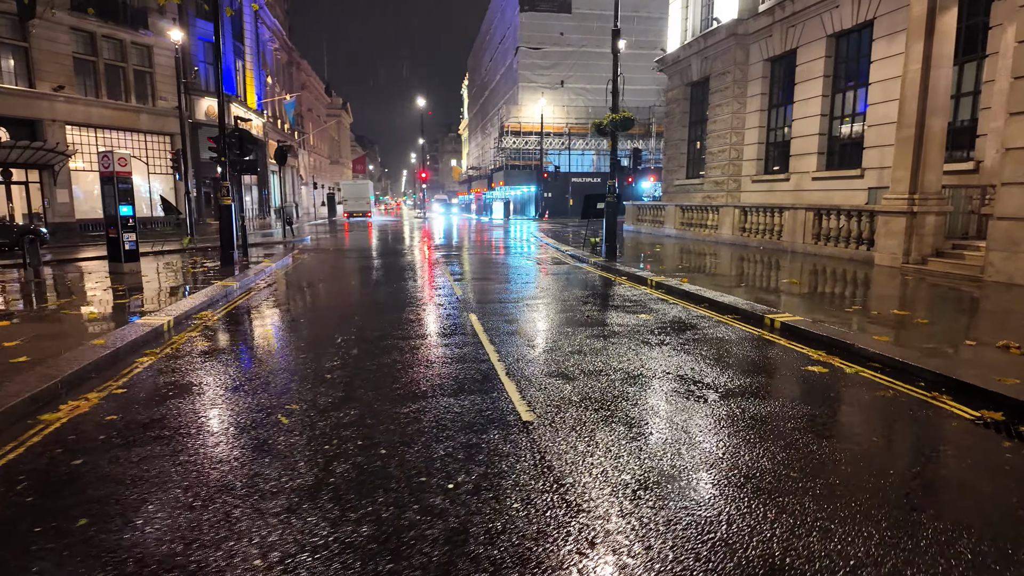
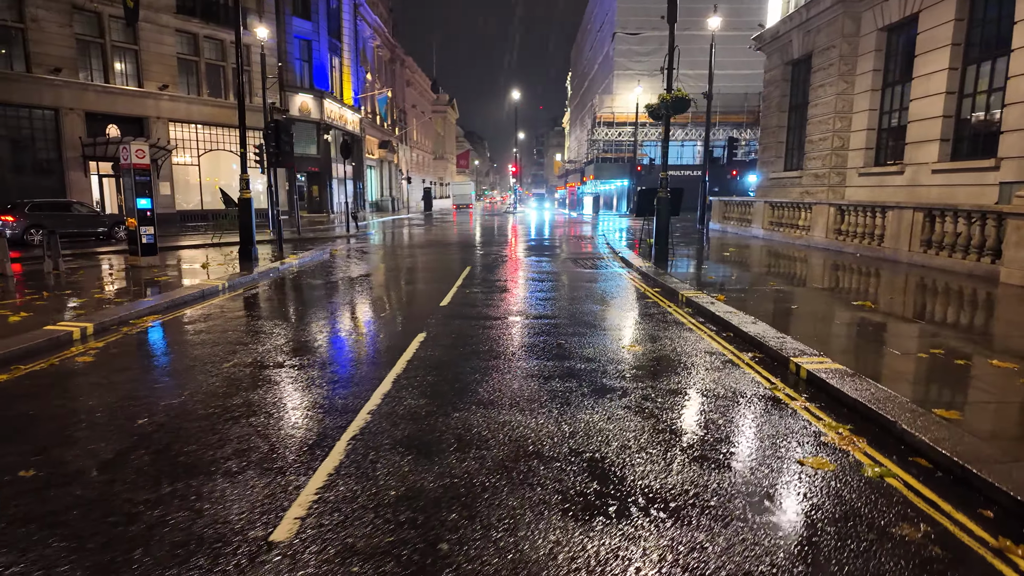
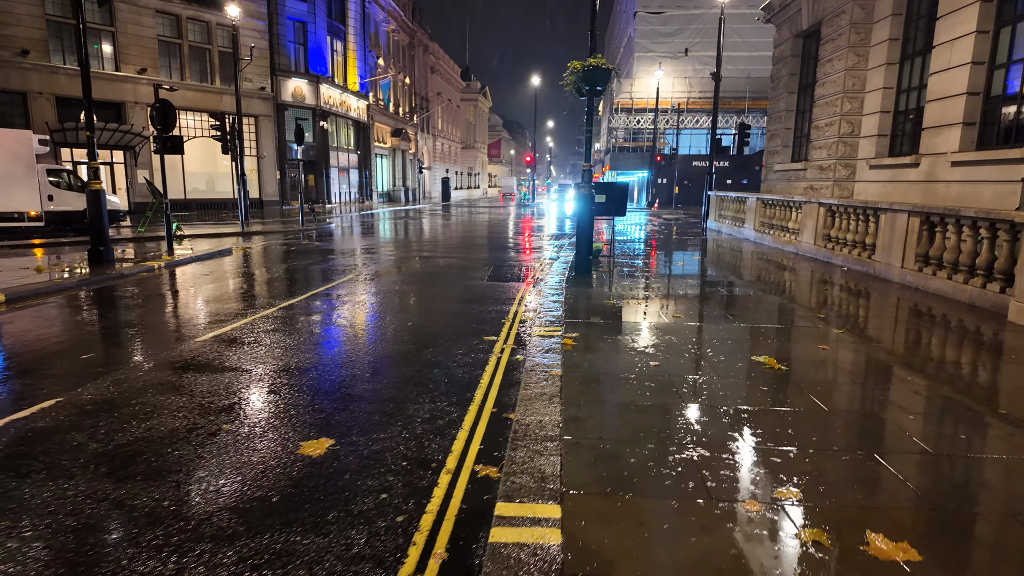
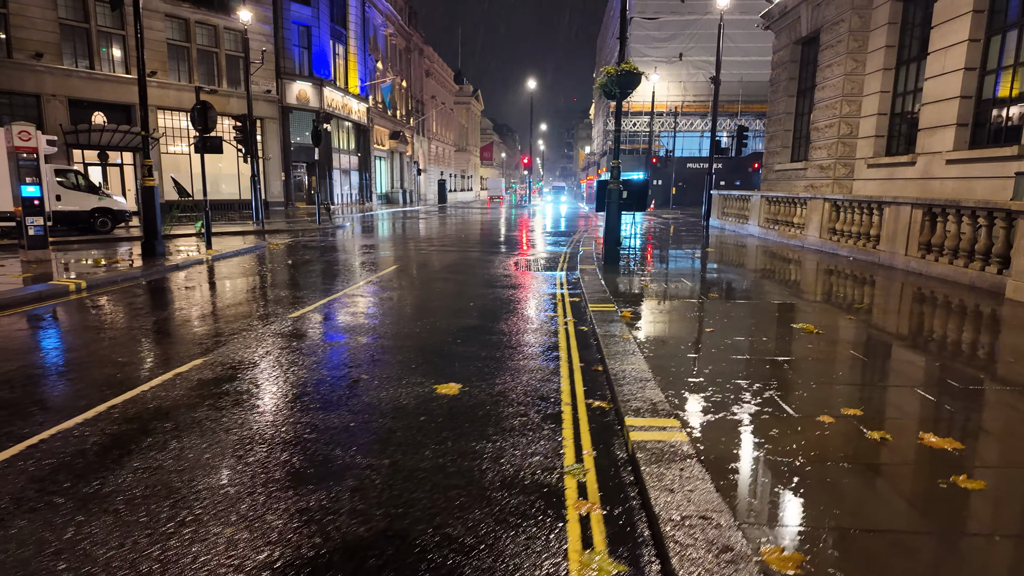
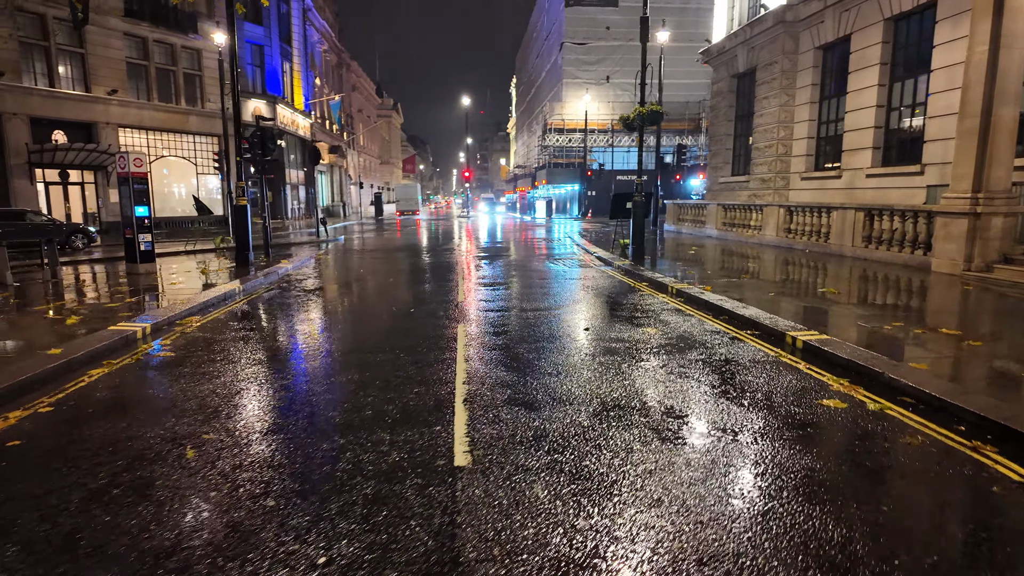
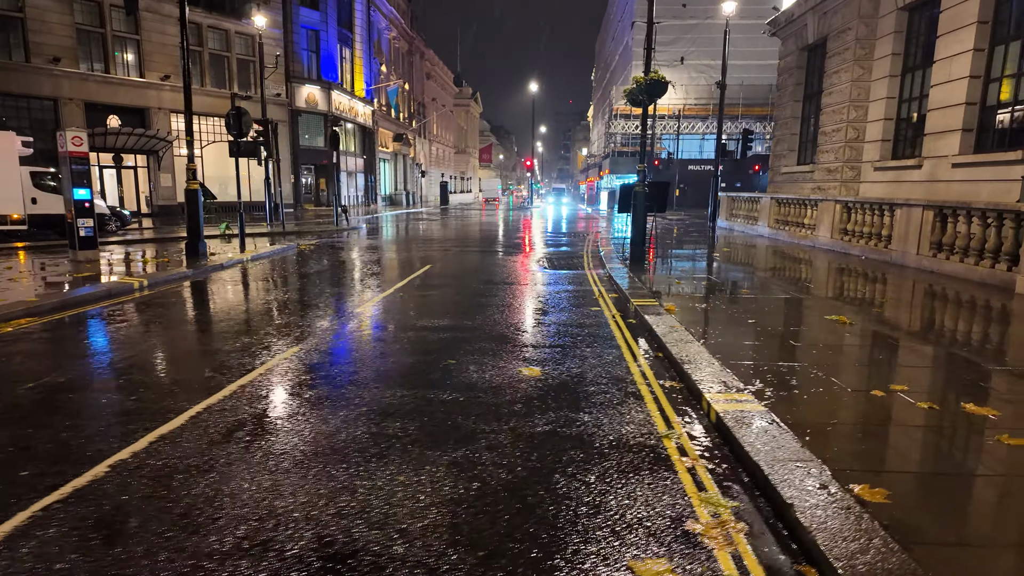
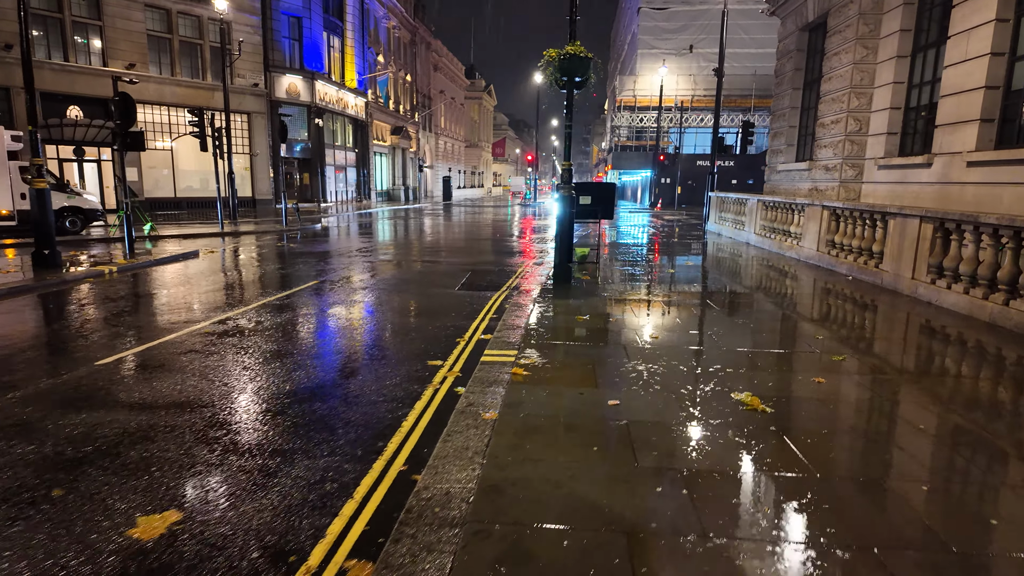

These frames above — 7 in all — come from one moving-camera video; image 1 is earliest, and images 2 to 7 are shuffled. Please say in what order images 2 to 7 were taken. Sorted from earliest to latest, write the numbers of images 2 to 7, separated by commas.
5, 2, 6, 4, 3, 7
